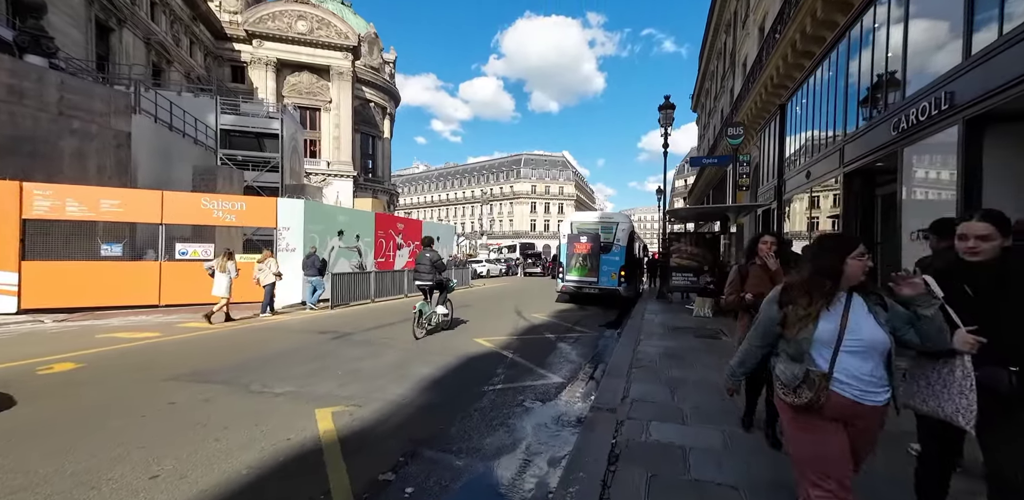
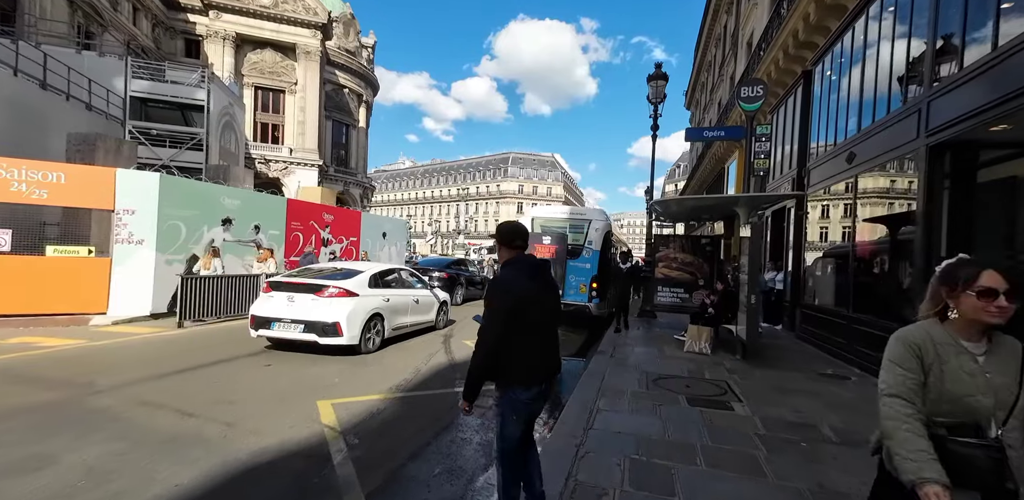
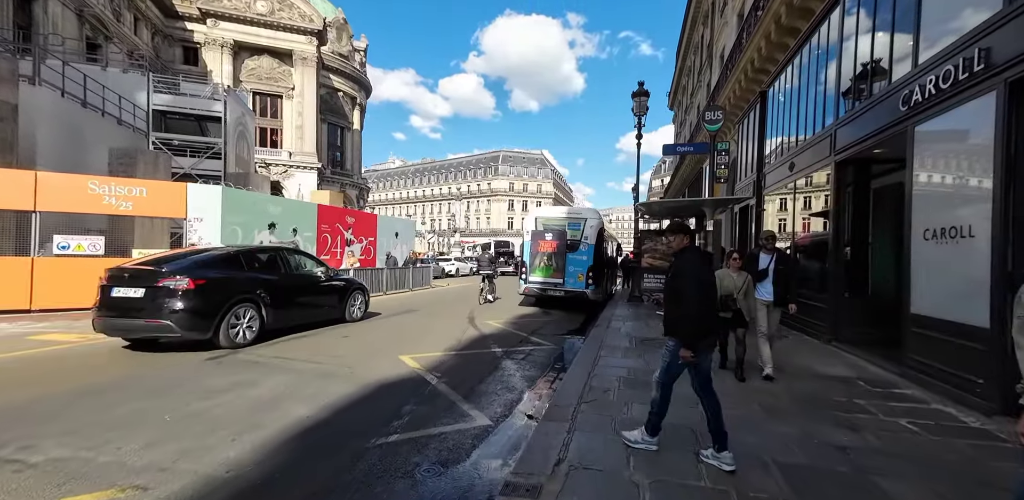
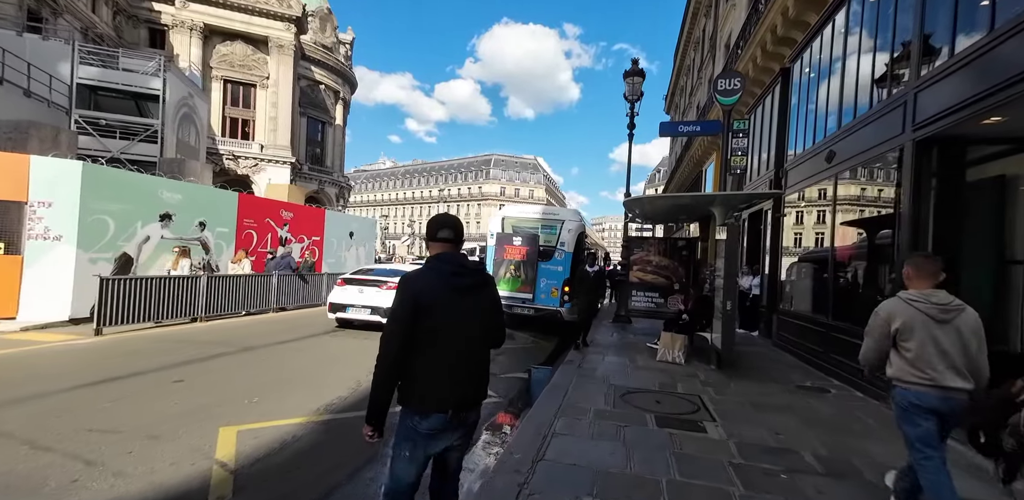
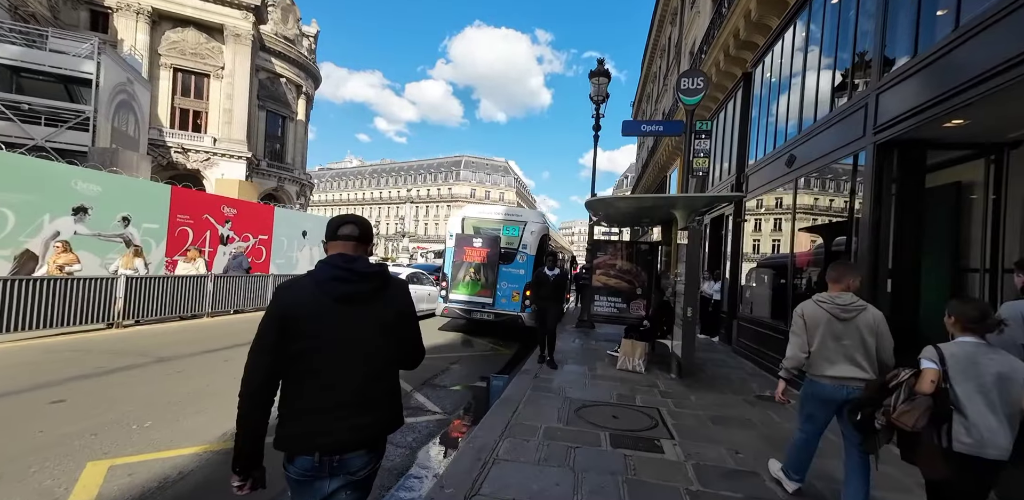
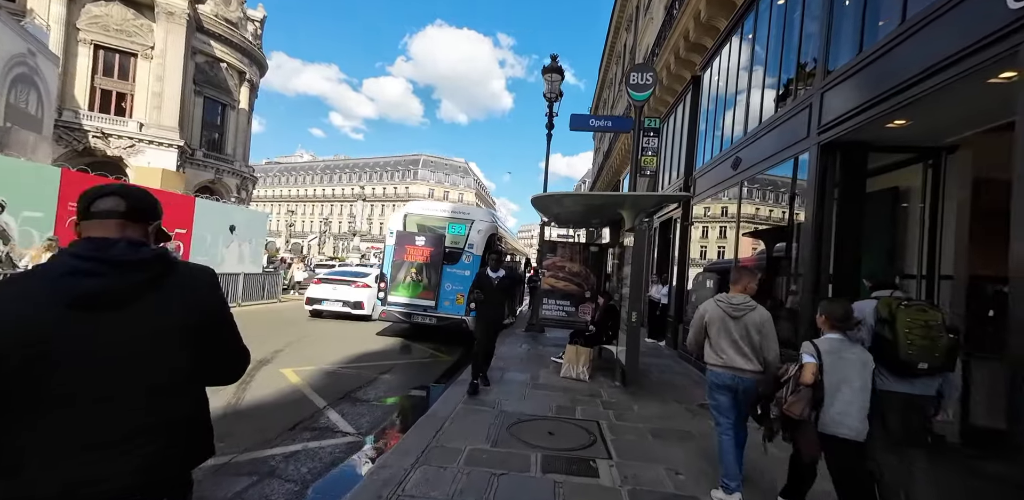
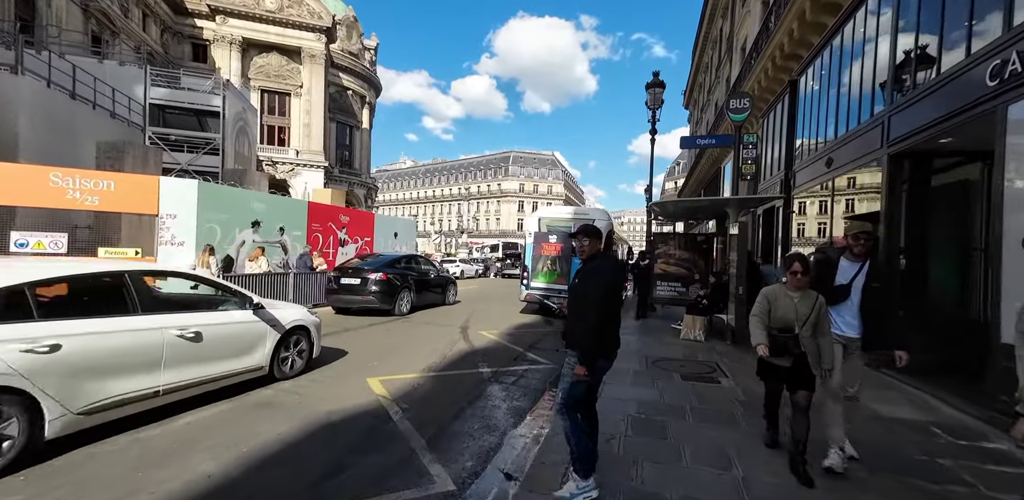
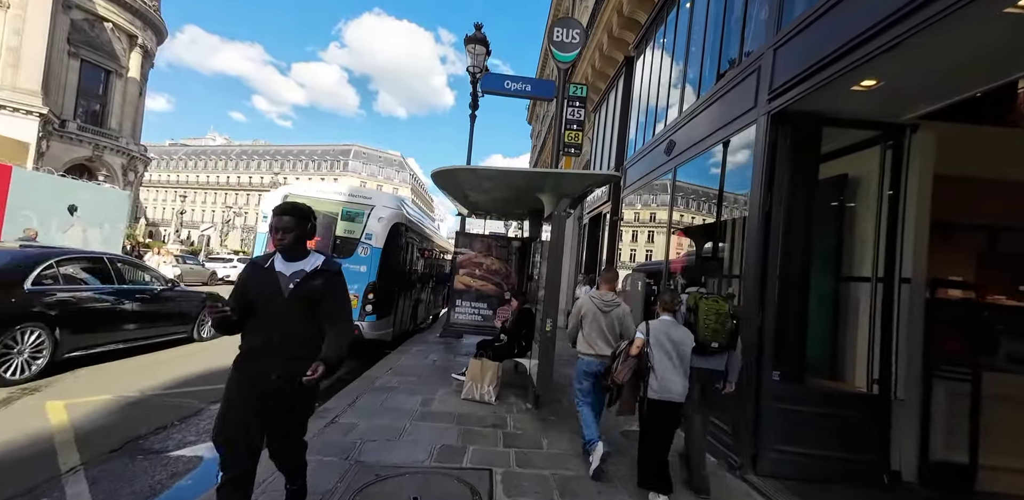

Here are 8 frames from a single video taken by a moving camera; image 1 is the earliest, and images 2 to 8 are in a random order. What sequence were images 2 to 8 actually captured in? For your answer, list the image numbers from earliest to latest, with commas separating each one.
3, 7, 2, 4, 5, 6, 8
